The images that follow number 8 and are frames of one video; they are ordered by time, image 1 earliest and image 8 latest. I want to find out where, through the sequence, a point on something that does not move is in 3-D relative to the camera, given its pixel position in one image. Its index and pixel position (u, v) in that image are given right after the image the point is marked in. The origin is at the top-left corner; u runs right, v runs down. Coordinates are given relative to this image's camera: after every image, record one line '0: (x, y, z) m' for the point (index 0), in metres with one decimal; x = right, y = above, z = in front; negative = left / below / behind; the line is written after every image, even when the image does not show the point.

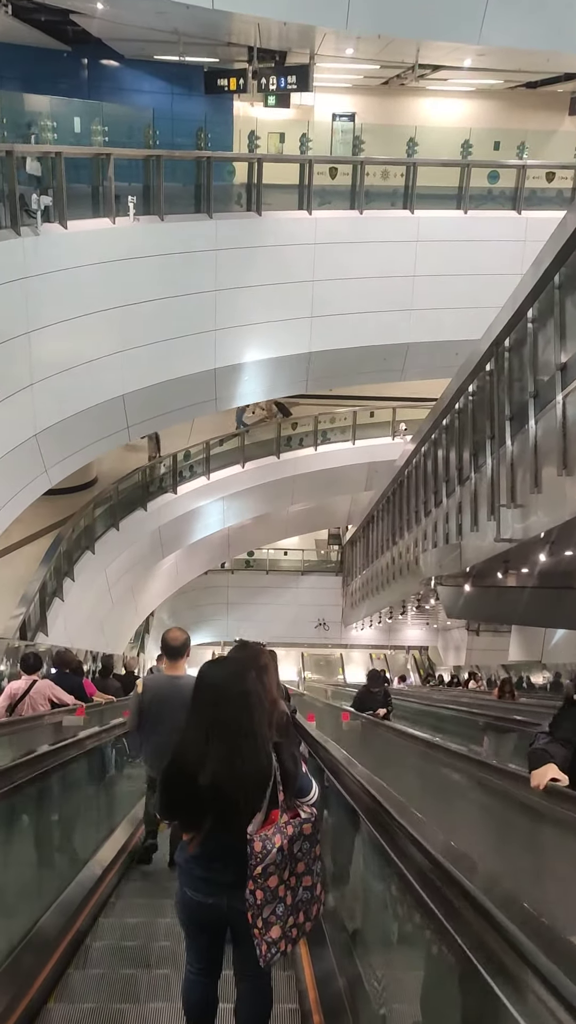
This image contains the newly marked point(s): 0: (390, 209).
0: (+1.1, +3.2, +9.1) m
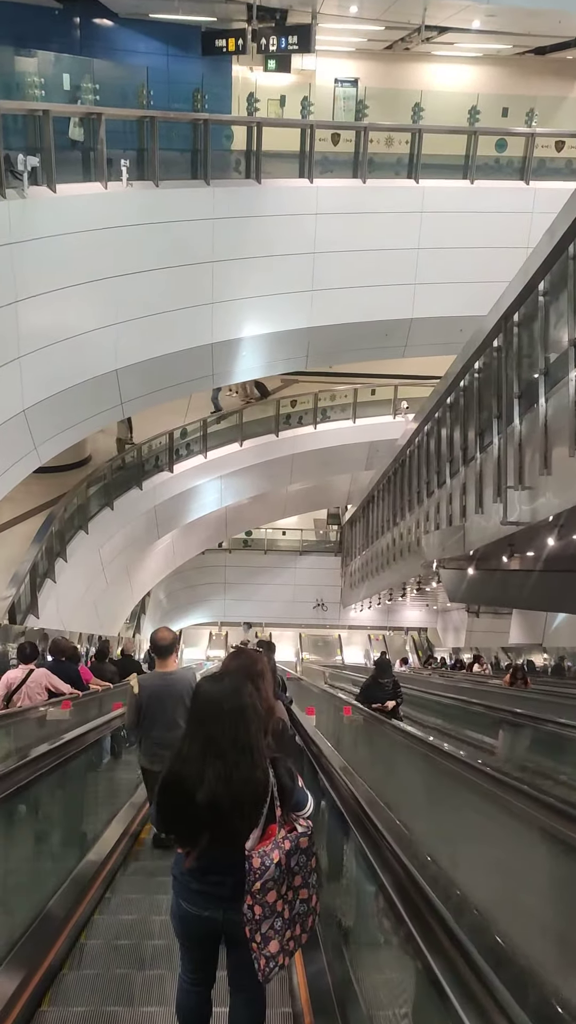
0: (+1.1, +3.4, +8.8) m
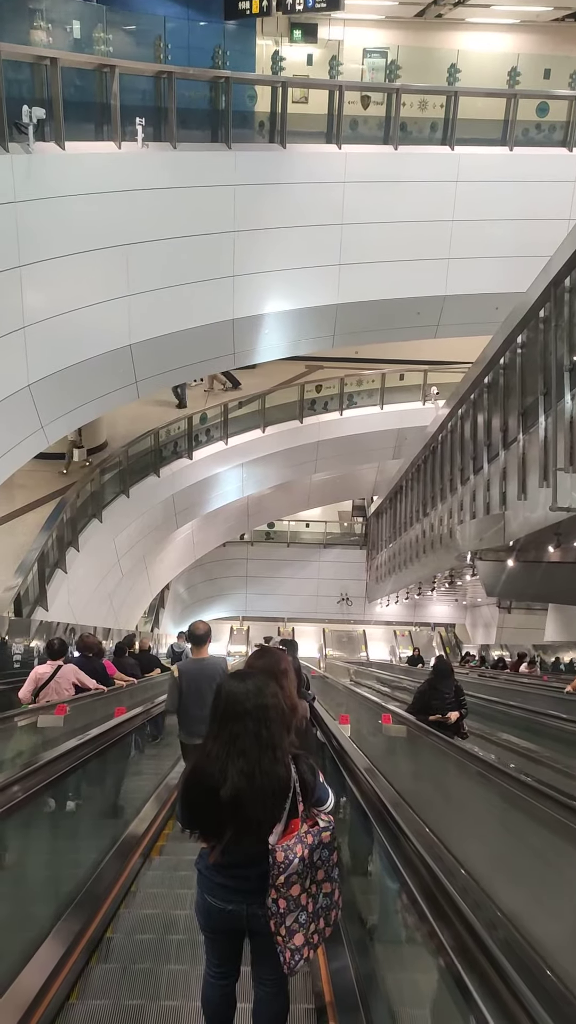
0: (+1.3, +3.5, +8.3) m
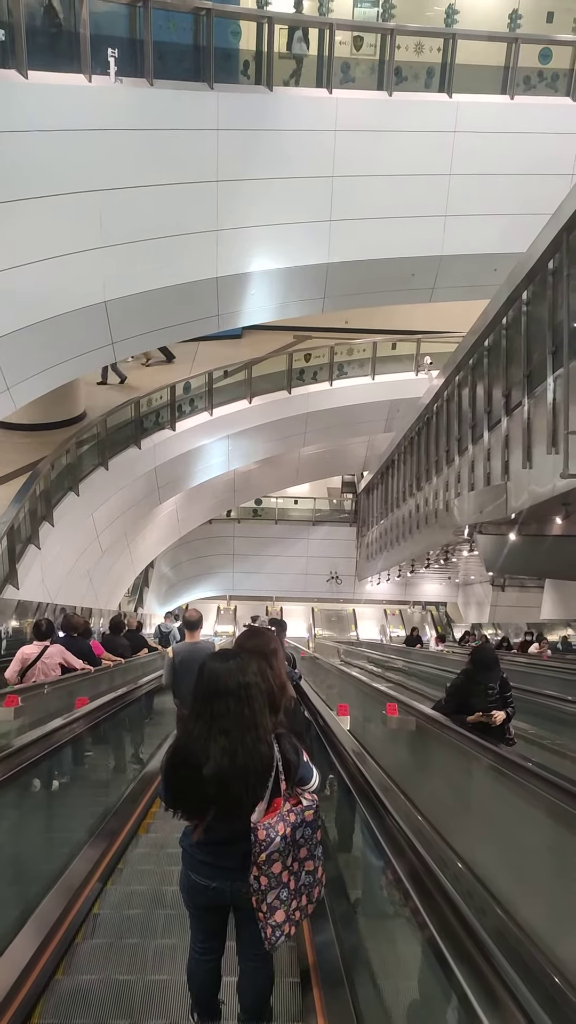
0: (+1.2, +3.8, +7.8) m
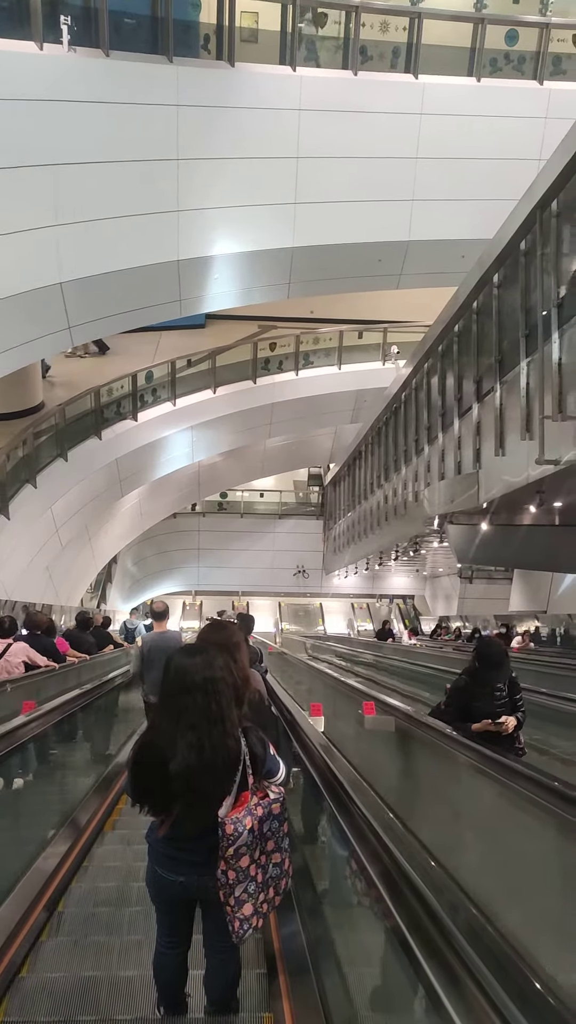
0: (+0.9, +3.8, +7.6) m
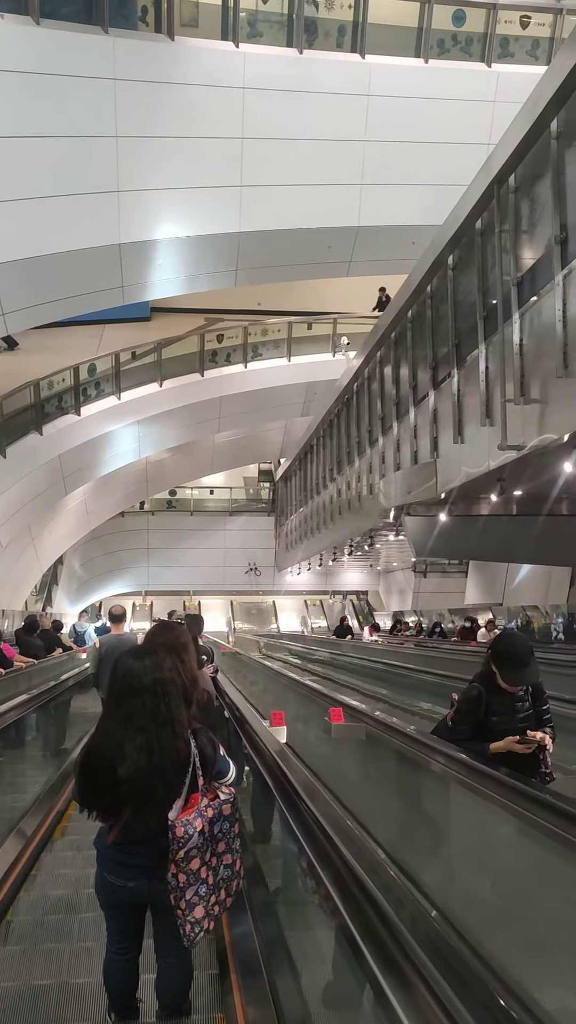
0: (+0.4, +3.9, +7.4) m
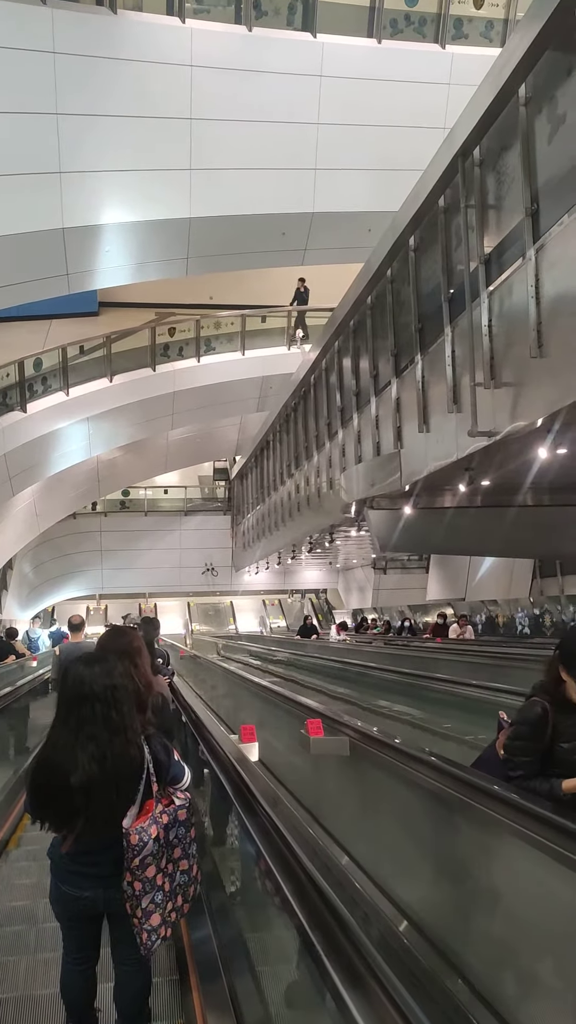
0: (0.0, +3.9, +7.1) m
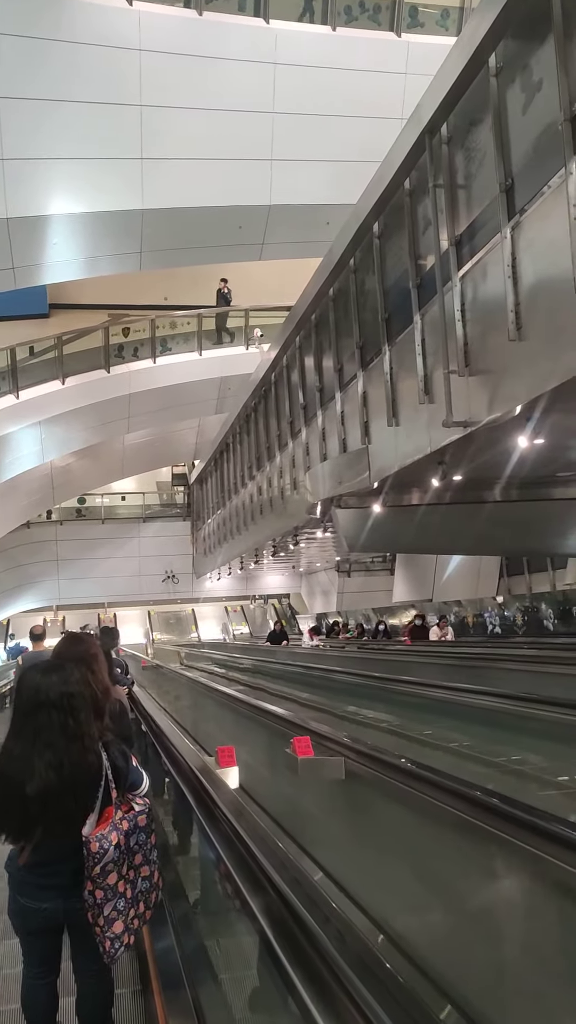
0: (-0.4, +3.9, +6.9) m
